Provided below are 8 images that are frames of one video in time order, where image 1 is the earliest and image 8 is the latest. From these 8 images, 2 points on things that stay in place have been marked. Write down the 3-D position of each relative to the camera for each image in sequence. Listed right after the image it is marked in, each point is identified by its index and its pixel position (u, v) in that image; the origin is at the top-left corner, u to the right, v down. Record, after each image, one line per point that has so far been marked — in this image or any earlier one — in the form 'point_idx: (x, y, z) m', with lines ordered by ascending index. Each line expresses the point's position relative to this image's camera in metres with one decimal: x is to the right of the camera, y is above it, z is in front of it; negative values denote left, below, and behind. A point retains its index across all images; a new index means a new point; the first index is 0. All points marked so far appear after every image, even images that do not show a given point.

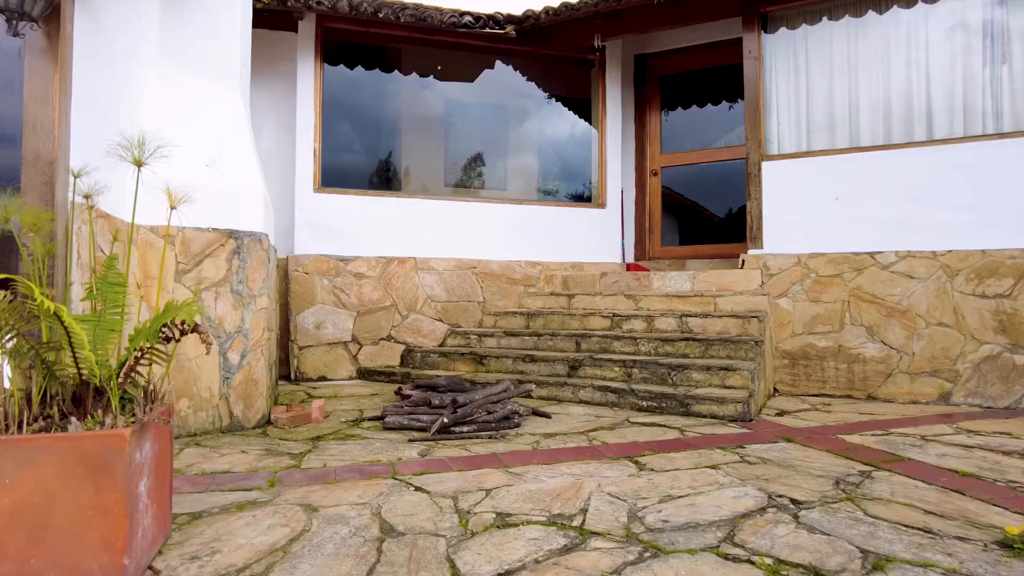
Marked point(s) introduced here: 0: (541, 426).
0: (+0.2, -0.9, +4.3) m
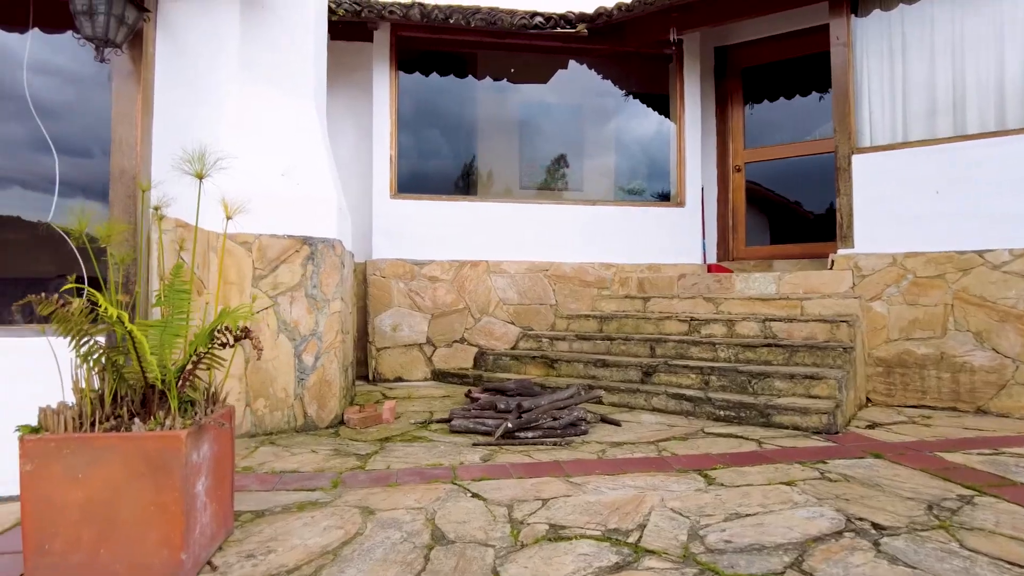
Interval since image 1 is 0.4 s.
0: (+0.6, -0.9, +4.1) m
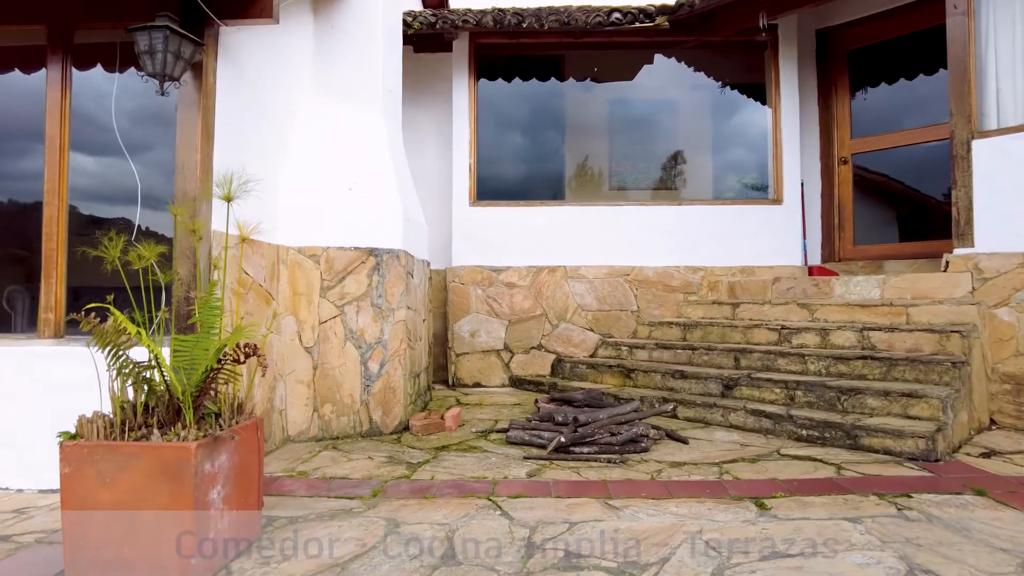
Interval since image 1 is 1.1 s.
0: (+1.0, -1.0, +3.9) m
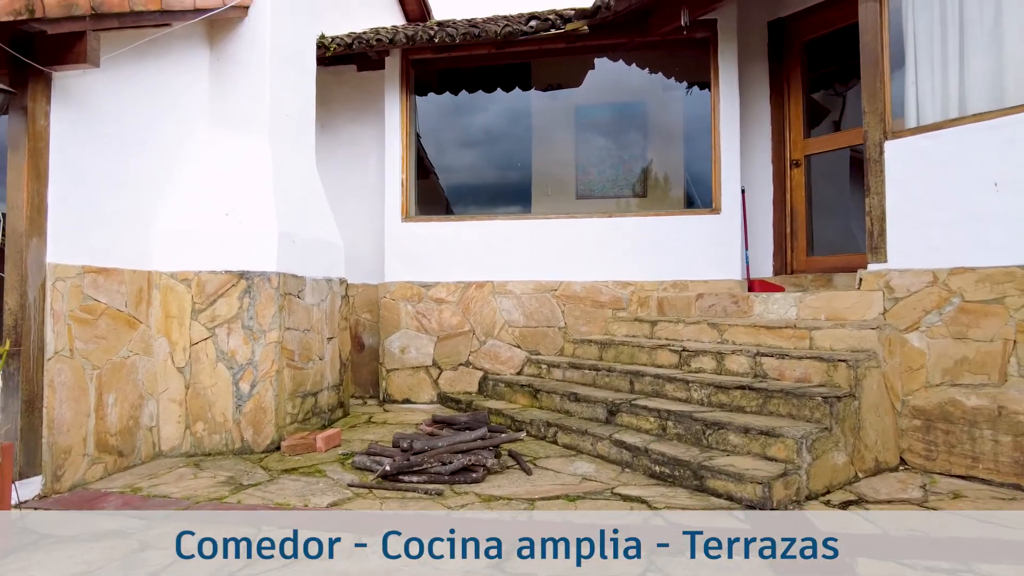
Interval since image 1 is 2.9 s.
0: (-0.1, -1.1, +3.8) m
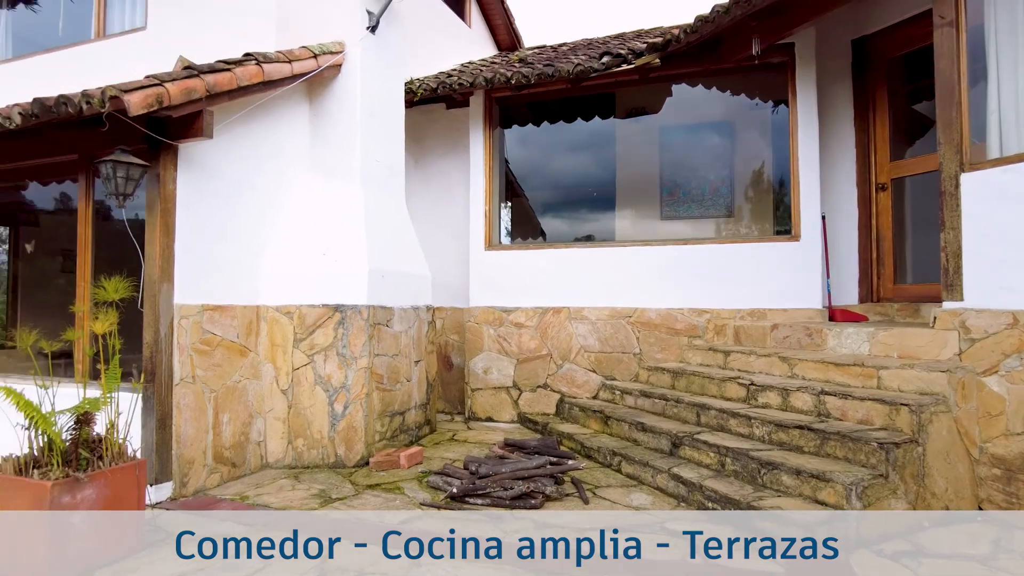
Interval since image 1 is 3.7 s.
0: (+0.3, -1.4, +4.0) m
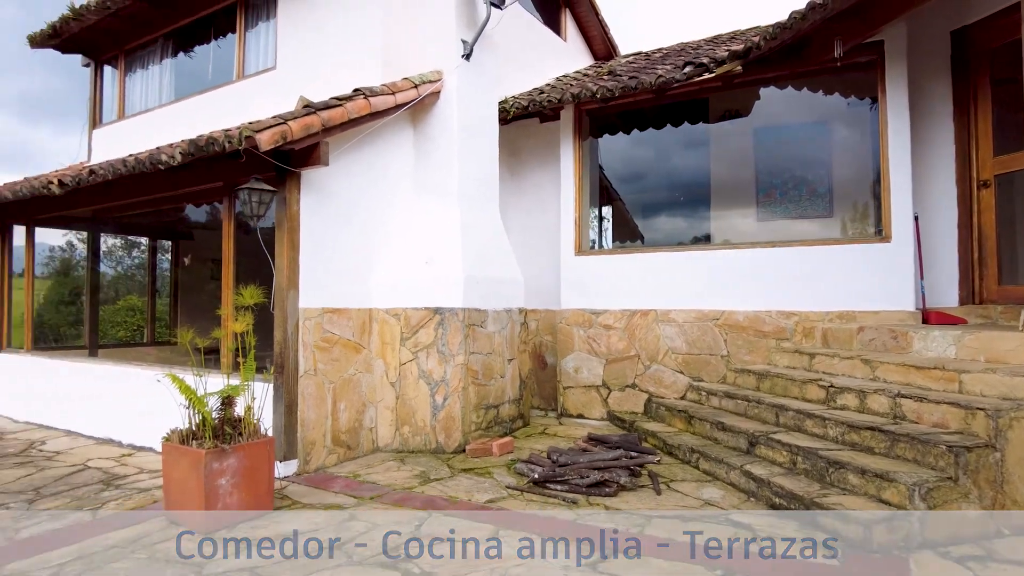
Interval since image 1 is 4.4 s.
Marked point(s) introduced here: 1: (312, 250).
0: (+0.8, -1.4, +4.3) m
1: (-1.6, +0.3, +5.1) m
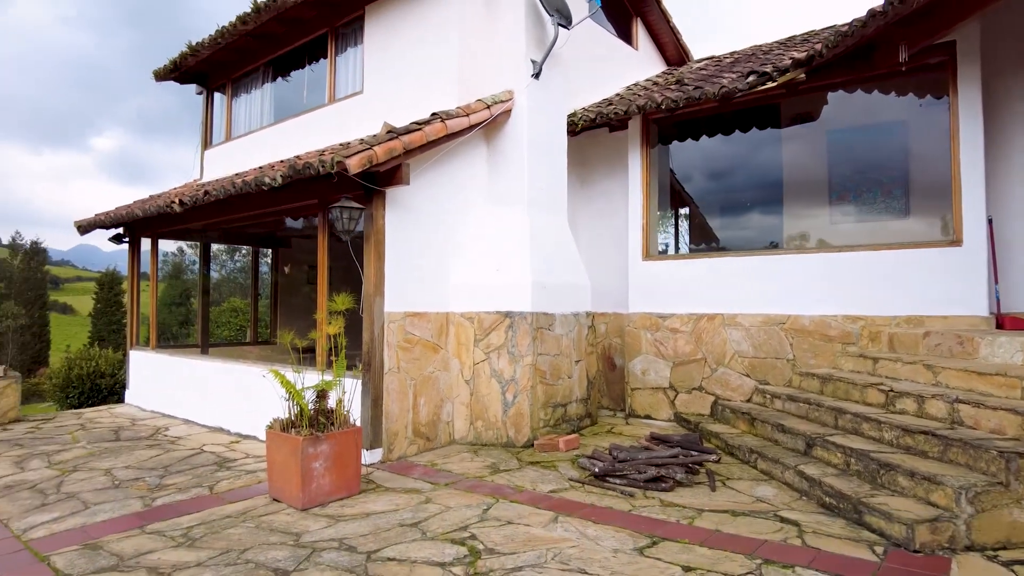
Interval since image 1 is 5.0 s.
0: (+1.2, -1.4, +4.5) m
1: (-1.0, +0.3, +5.7) m
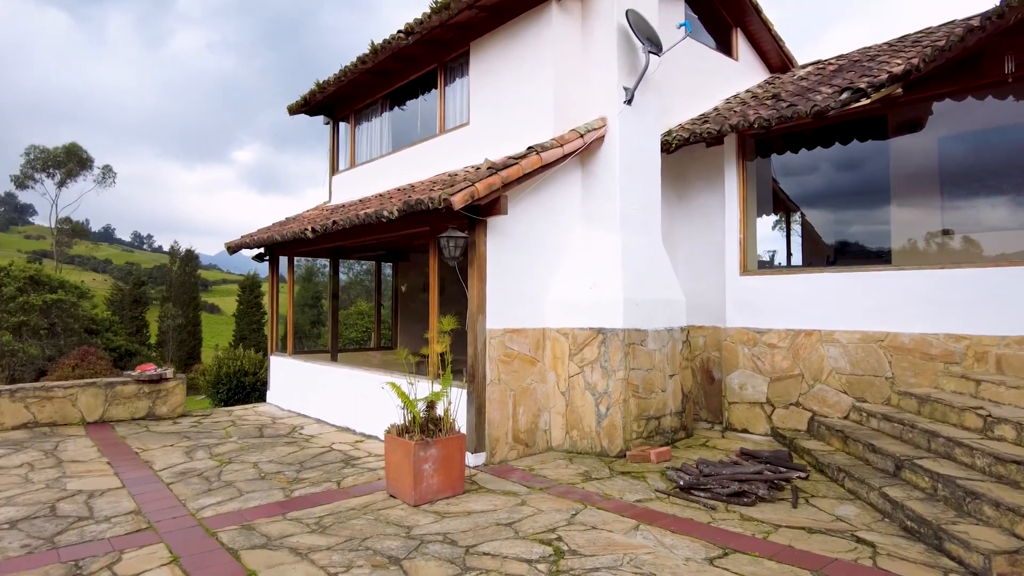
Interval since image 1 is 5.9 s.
0: (+1.8, -1.6, +4.7) m
1: (-0.2, +0.1, +6.2) m
